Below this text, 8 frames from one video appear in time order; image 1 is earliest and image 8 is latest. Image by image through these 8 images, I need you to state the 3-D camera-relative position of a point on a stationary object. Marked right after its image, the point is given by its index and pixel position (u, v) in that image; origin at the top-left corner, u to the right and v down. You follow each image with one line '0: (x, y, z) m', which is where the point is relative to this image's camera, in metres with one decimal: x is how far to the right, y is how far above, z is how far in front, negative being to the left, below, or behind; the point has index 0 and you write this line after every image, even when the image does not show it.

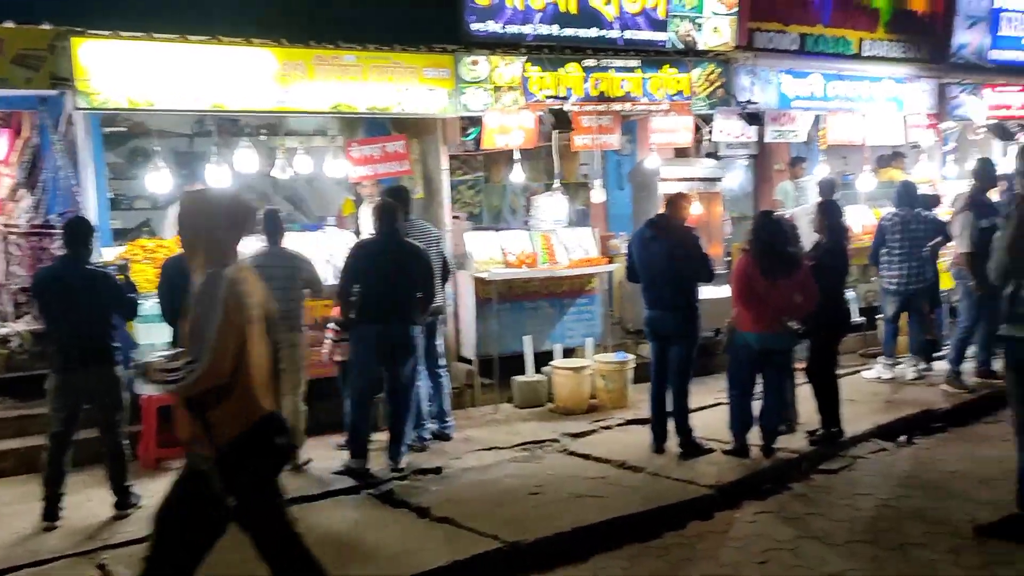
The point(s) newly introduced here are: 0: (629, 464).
0: (+0.9, -1.4, +6.4) m
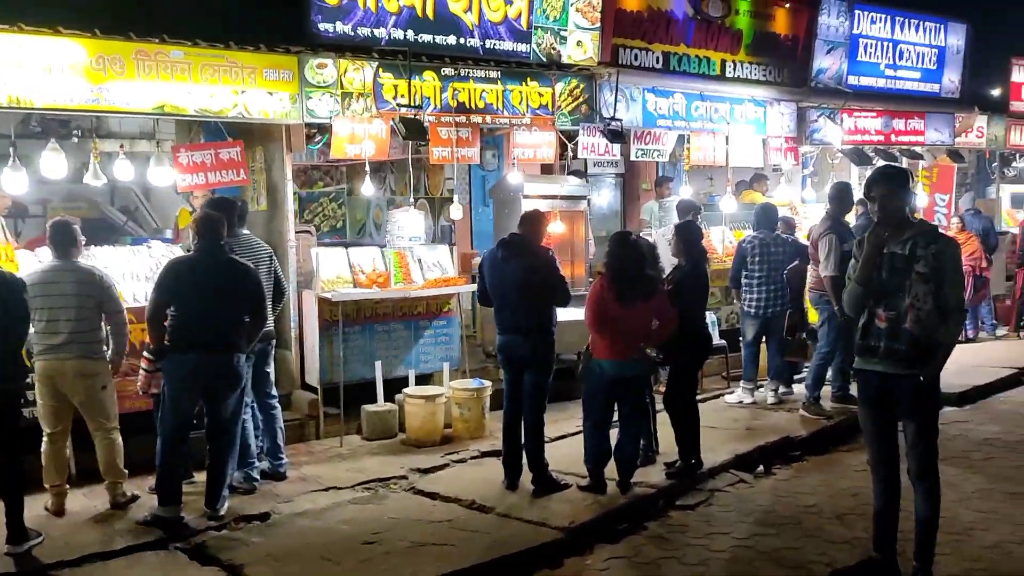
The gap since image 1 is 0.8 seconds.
0: (-0.2, -1.5, +5.9) m
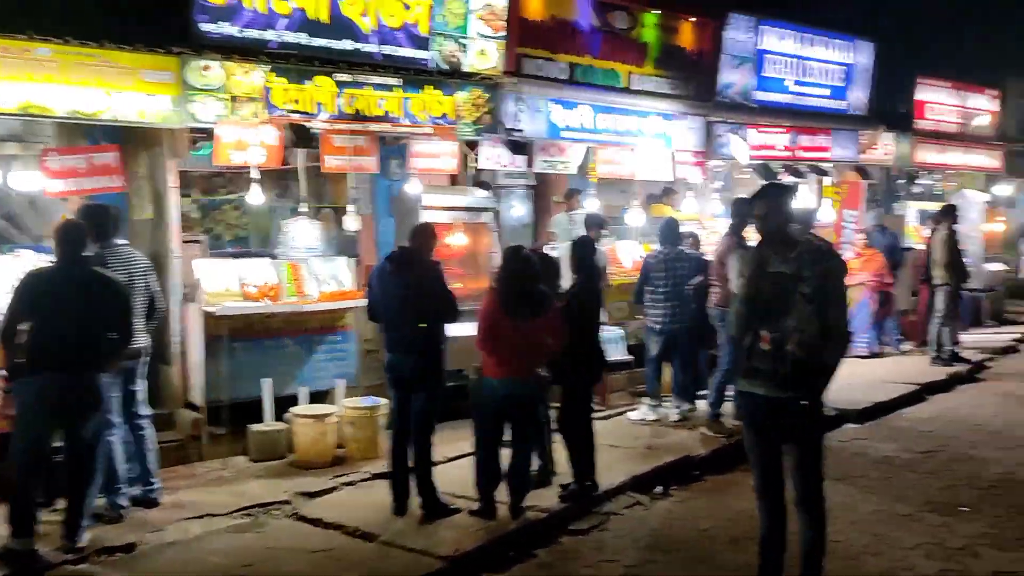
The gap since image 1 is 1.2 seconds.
0: (-1.0, -1.7, +5.6) m
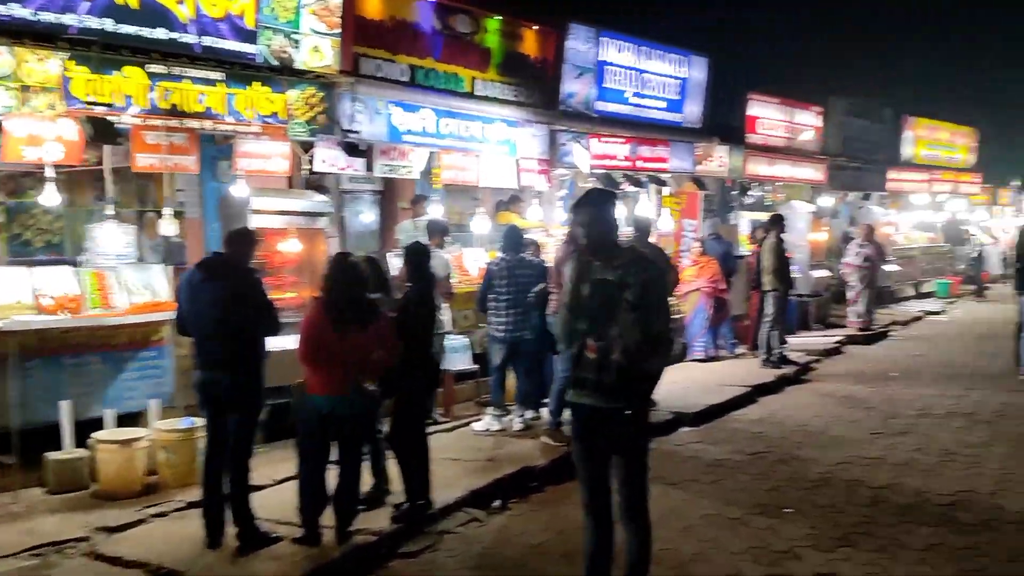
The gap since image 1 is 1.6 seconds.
0: (-2.1, -1.7, +5.1) m
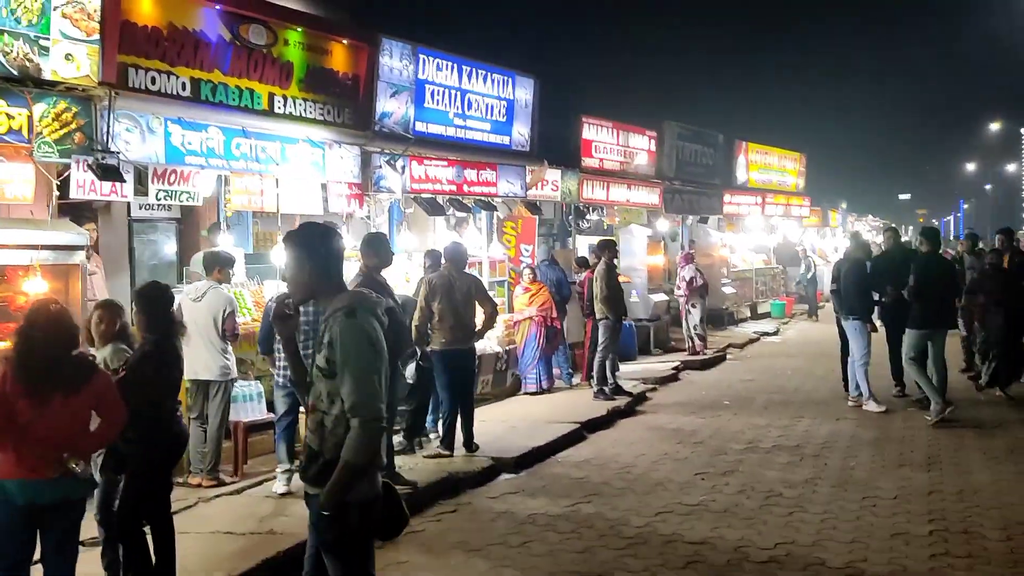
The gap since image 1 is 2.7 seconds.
0: (-3.4, -2.0, +3.9) m
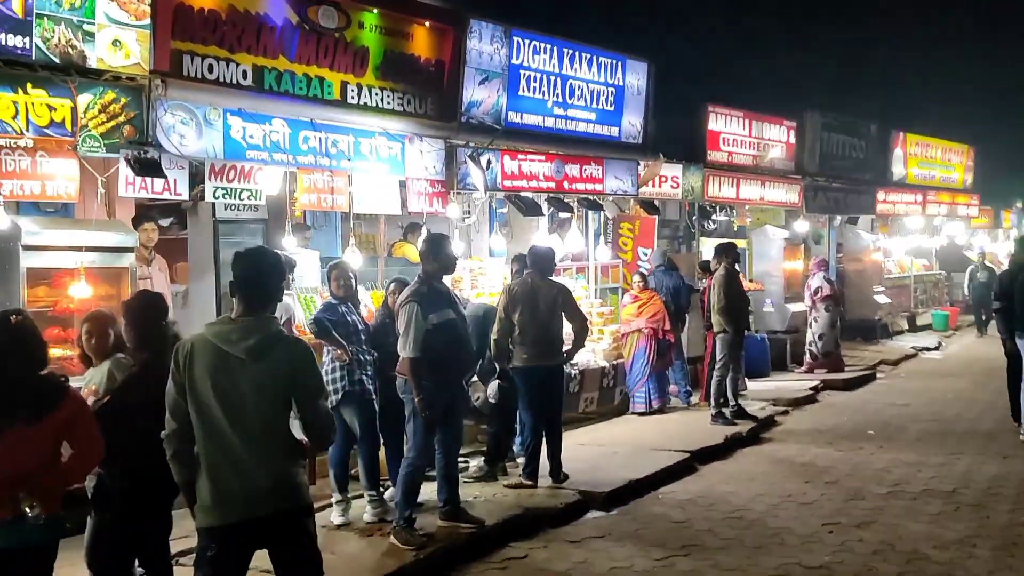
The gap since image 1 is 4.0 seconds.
0: (-3.3, -2.1, +3.4) m
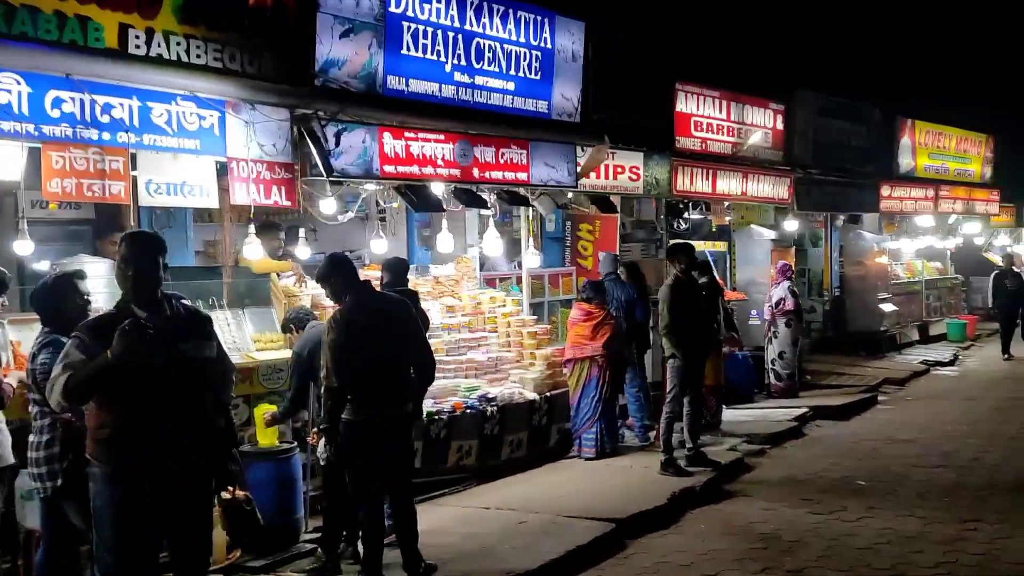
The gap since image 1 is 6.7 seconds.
0: (-4.5, -2.2, +1.2) m
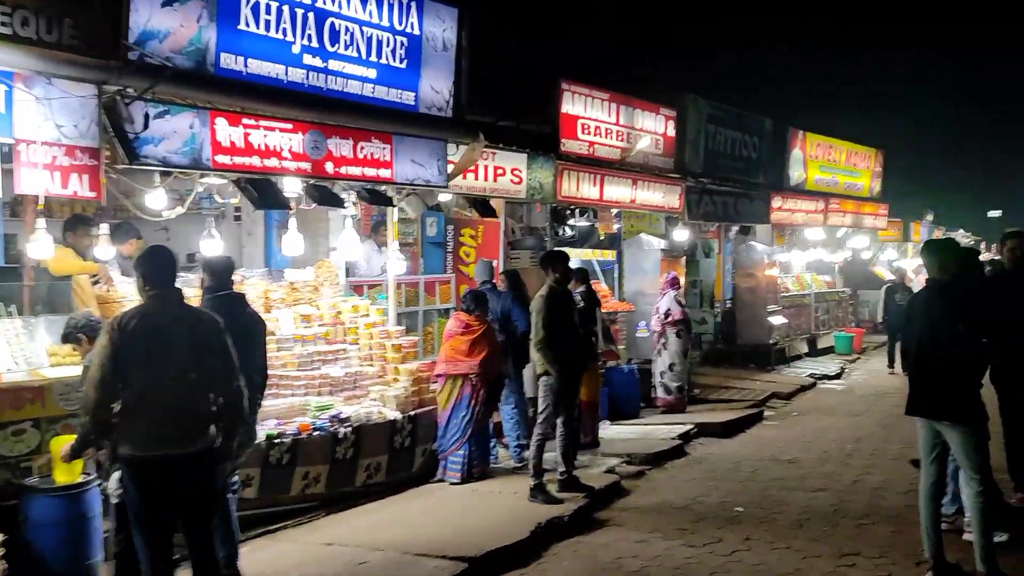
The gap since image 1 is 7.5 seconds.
0: (-5.0, -2.1, 0.0) m
